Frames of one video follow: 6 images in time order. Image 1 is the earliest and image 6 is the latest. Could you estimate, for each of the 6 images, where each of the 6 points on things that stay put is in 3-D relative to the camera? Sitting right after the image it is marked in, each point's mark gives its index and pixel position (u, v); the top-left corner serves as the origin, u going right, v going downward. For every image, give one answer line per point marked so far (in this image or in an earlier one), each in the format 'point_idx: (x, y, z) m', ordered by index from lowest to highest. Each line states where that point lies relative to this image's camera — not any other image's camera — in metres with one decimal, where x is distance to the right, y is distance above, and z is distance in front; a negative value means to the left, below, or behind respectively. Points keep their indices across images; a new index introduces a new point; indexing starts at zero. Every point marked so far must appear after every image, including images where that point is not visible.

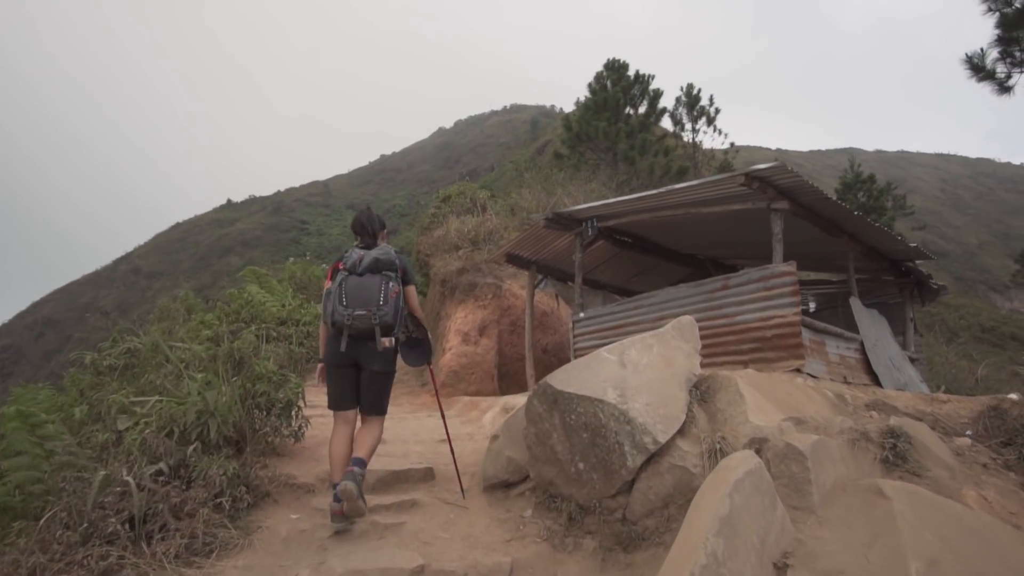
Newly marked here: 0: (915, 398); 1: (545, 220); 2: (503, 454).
0: (+3.9, -1.1, +5.5) m
1: (+0.5, +1.1, +9.0) m
2: (-0.1, -1.3, +4.6) m
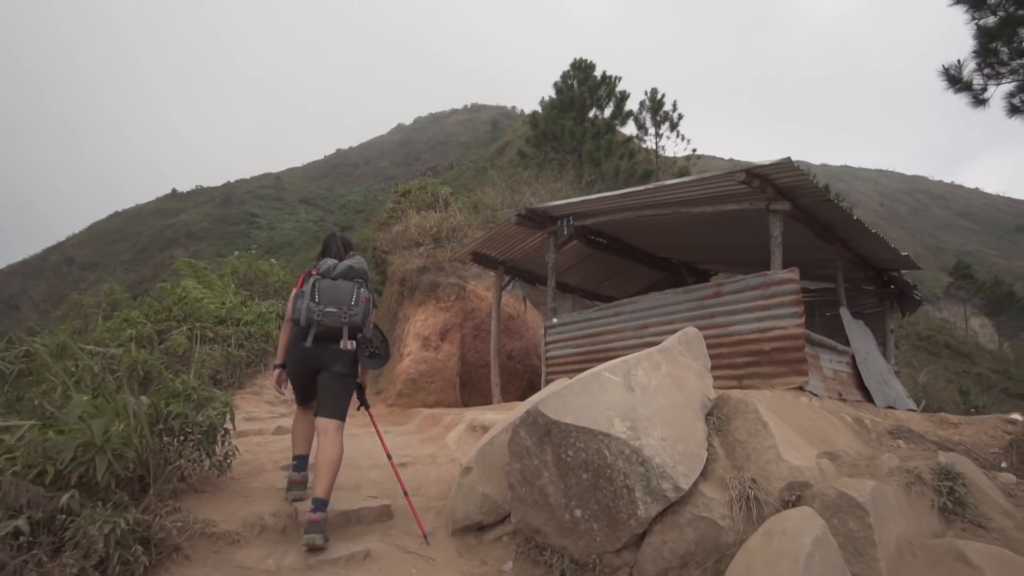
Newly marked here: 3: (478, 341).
0: (+3.7, -1.2, +5.1) m
1: (+0.1, +1.0, +8.3) m
2: (-0.2, -1.4, +3.8) m
3: (-0.6, -1.0, +10.4) m
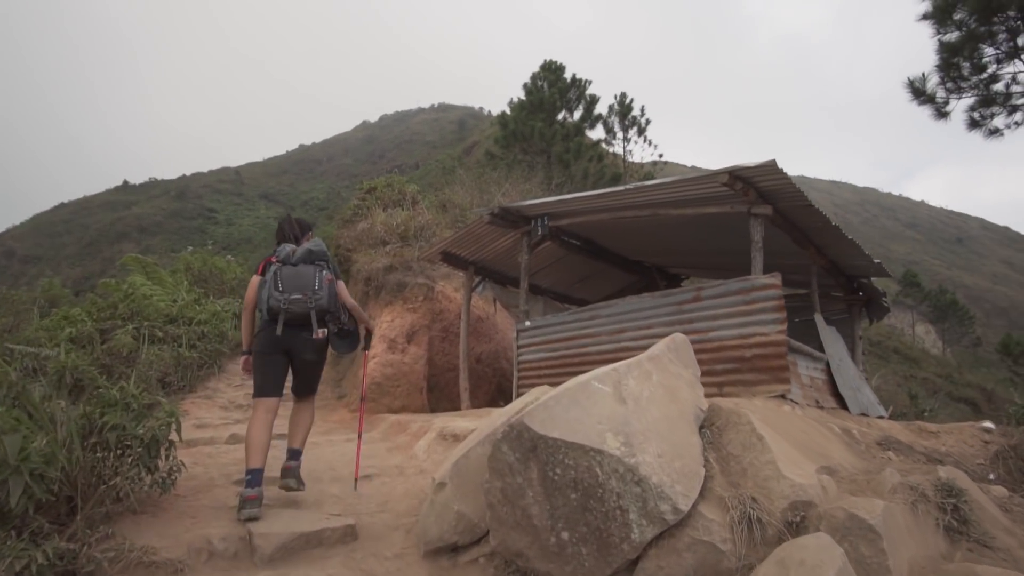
0: (+3.4, -1.2, +5.0) m
1: (-0.3, +1.0, +8.0) m
2: (-0.4, -1.4, +3.5) m
3: (-1.2, -1.0, +10.0) m
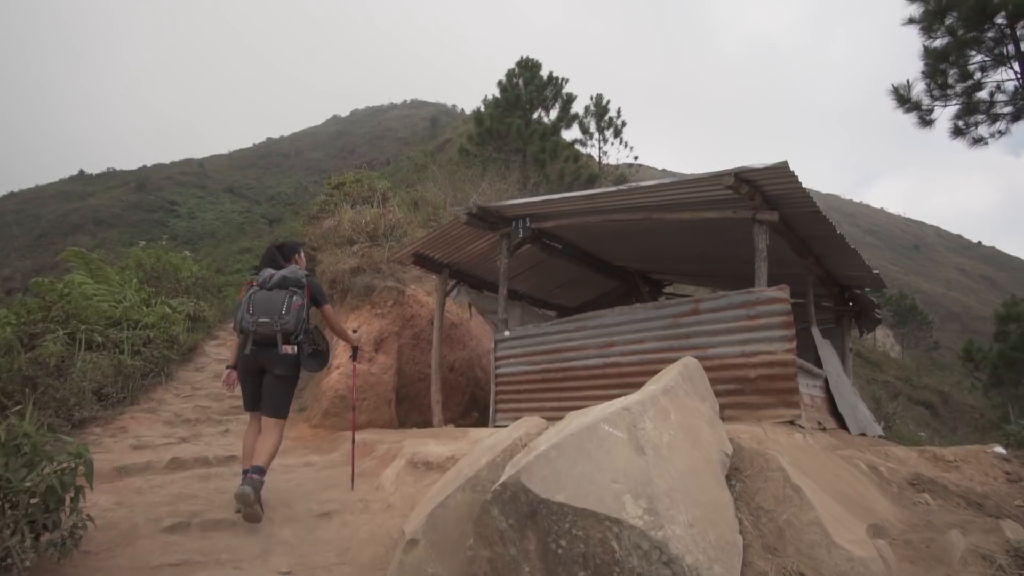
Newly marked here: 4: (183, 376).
0: (+3.3, -1.4, +4.6) m
1: (-0.6, +0.9, +7.3) m
2: (-0.5, -1.5, +2.9) m
3: (-1.6, -1.0, +9.4) m
4: (-5.5, -1.5, +9.5) m
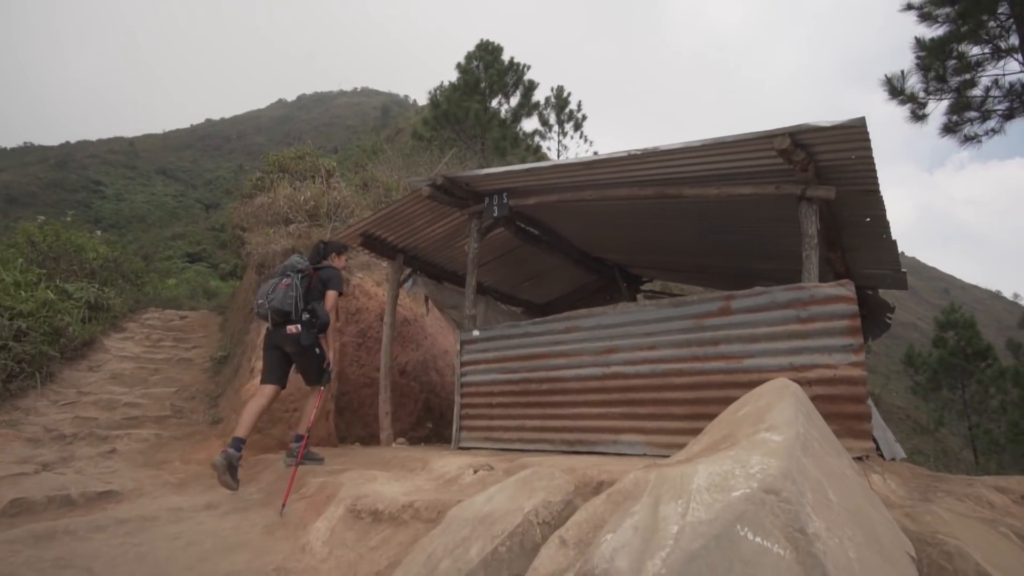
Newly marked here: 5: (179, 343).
0: (+3.2, -1.4, +3.6) m
1: (-0.9, +1.1, +6.0) m
2: (-0.4, -1.4, +1.6) m
3: (-2.1, -0.9, +7.9) m
4: (-6.0, -1.2, +7.7) m
5: (-6.1, -1.0, +10.5) m
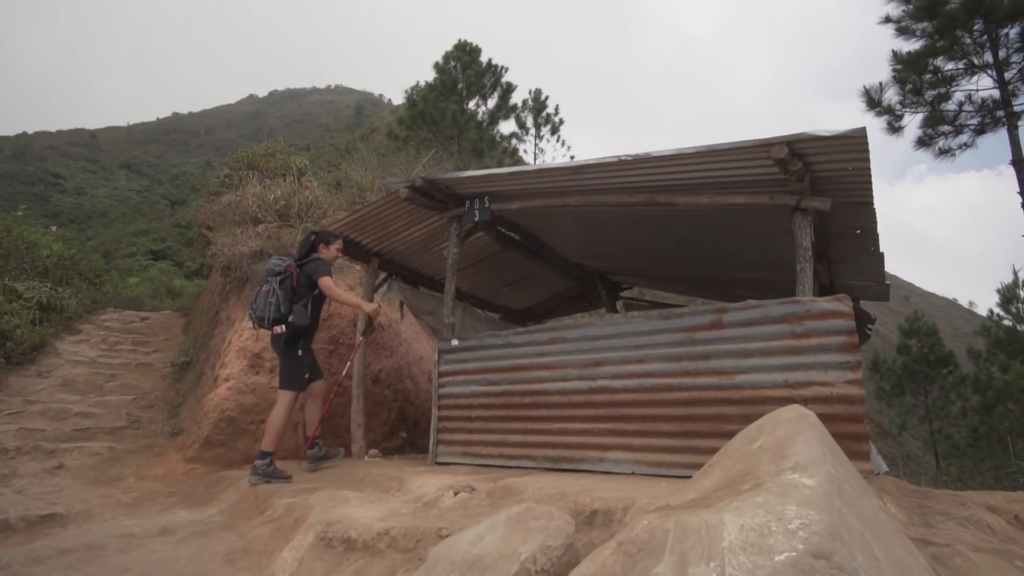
0: (+3.1, -1.5, +3.5) m
1: (-1.0, +1.0, +5.7) m
2: (-0.4, -1.4, +1.3) m
3: (-2.4, -0.9, +7.6) m
4: (-6.3, -1.2, +7.2) m
5: (-6.6, -1.0, +9.9) m
